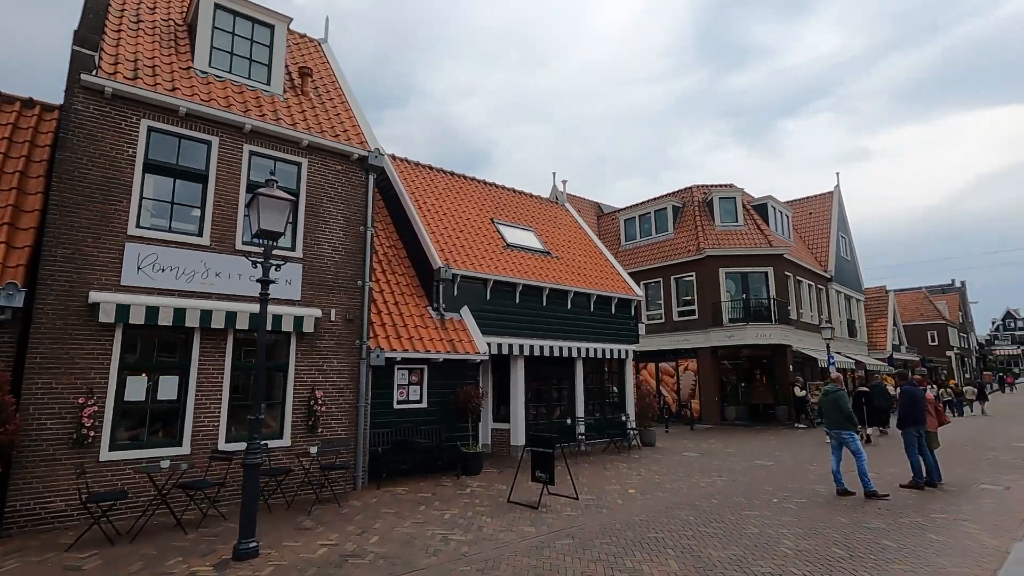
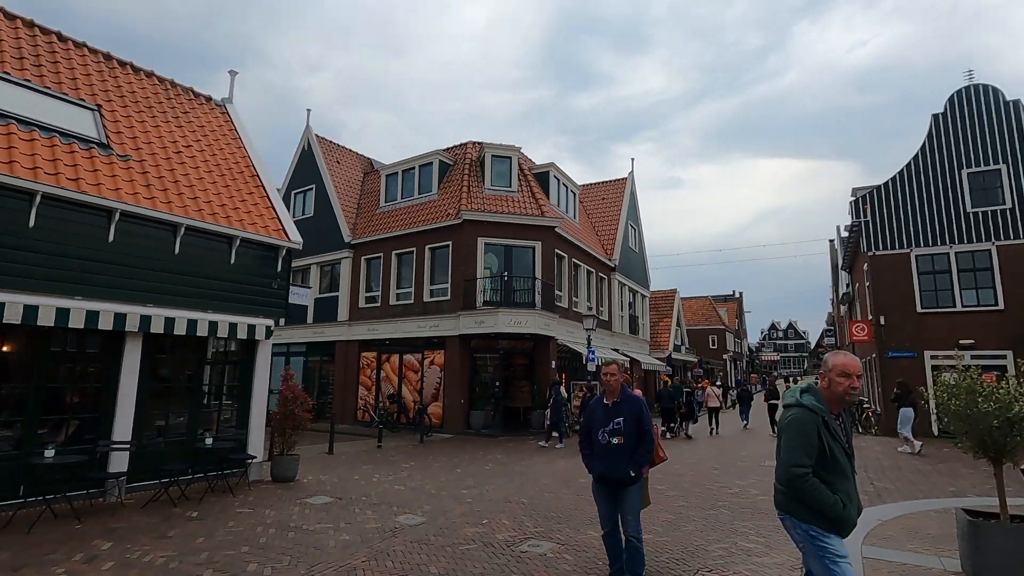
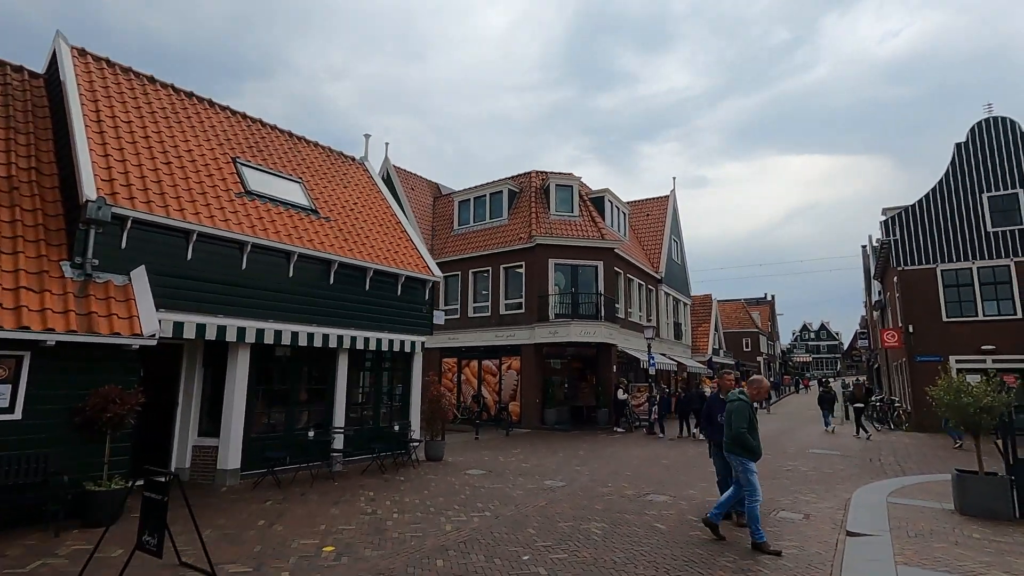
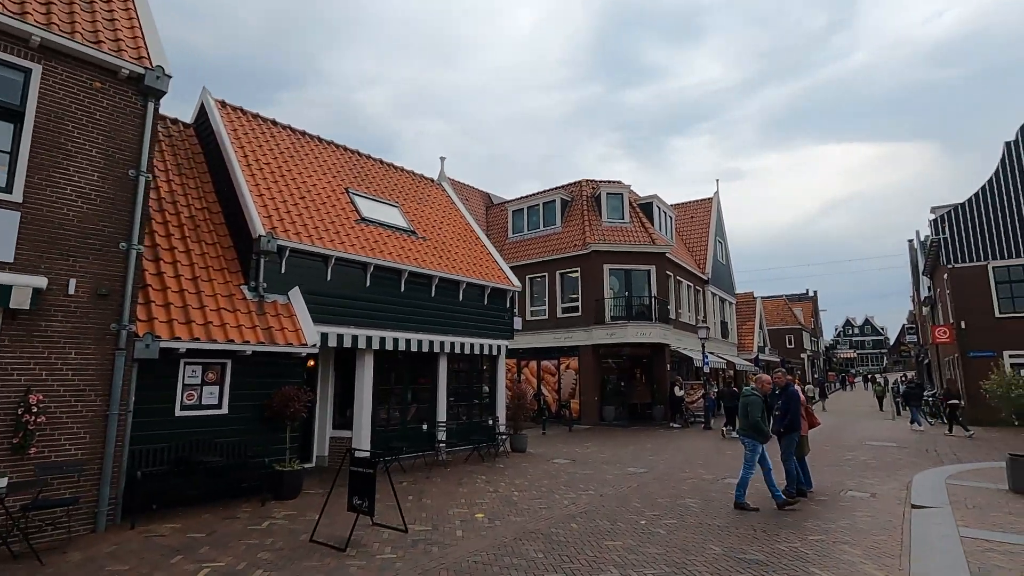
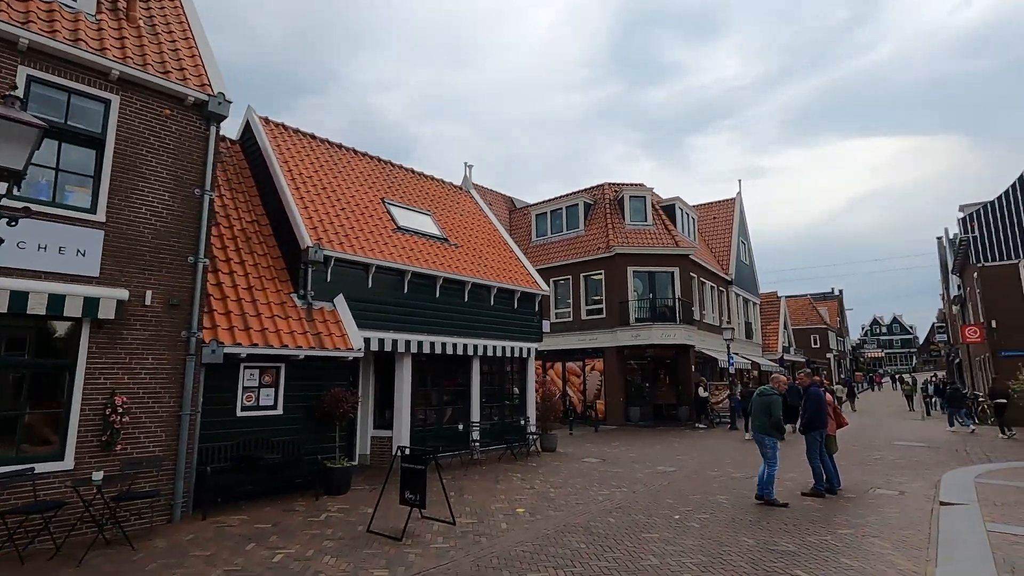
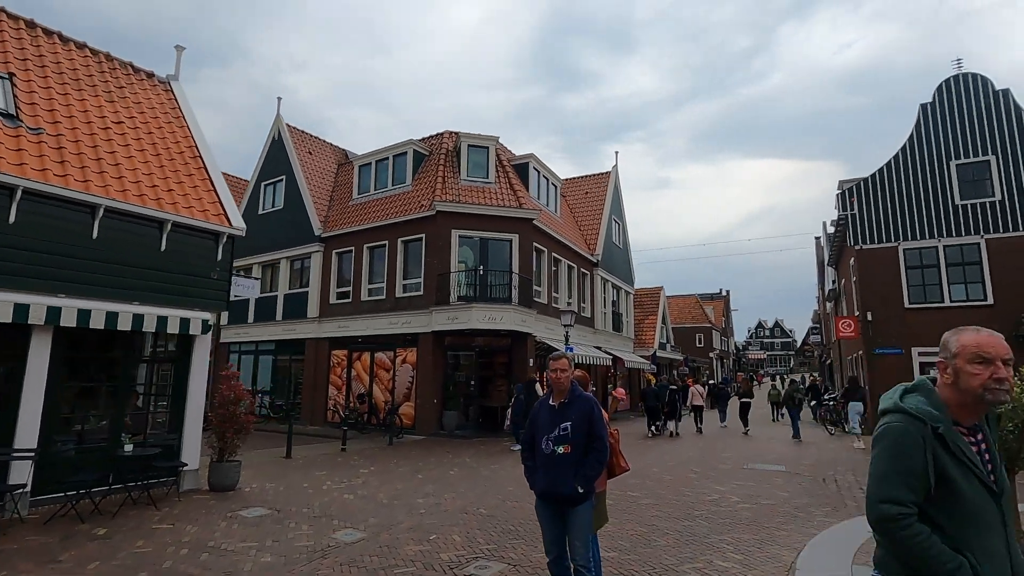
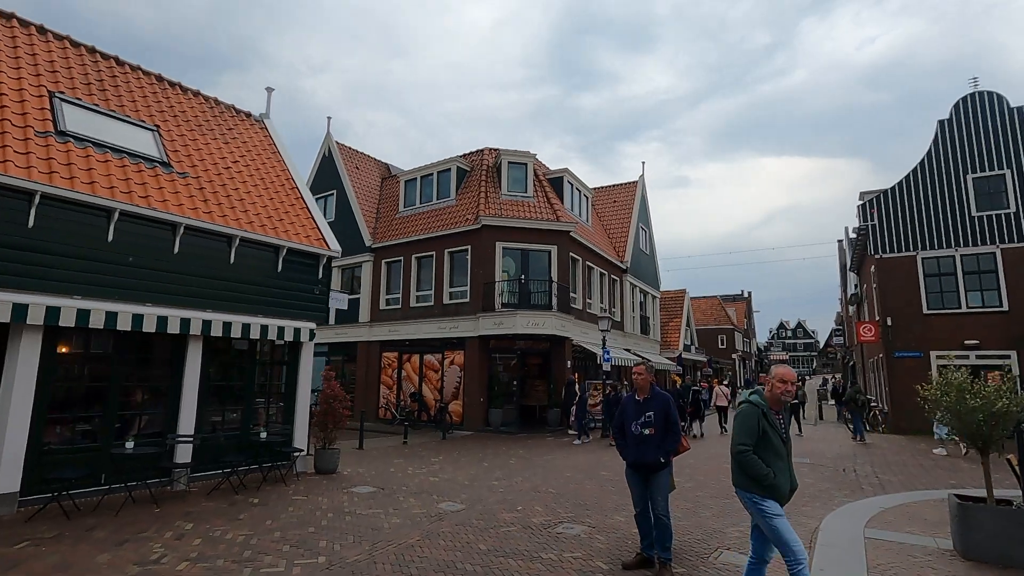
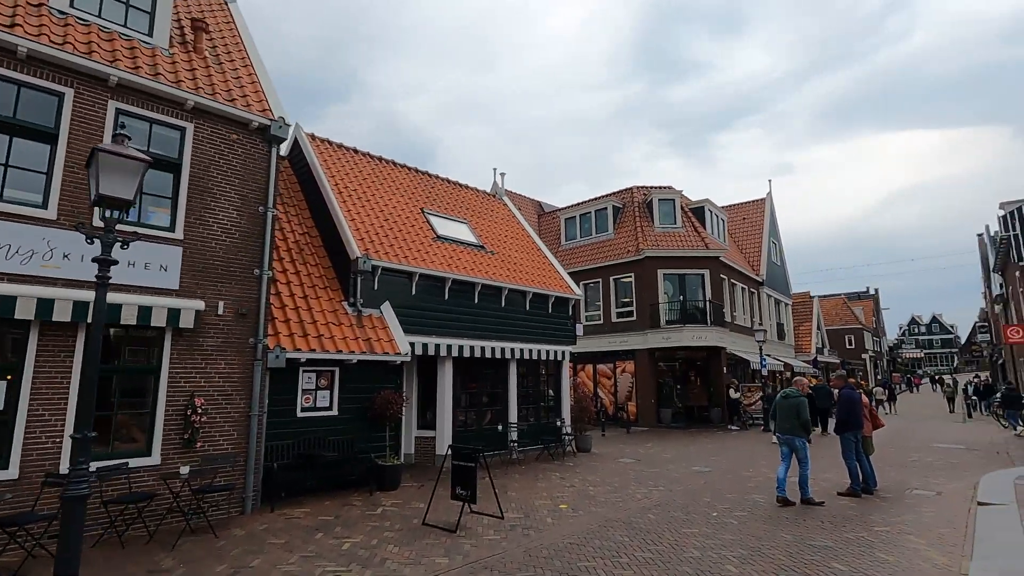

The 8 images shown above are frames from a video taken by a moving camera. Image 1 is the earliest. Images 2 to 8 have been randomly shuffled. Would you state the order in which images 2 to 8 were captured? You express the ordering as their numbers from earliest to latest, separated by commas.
8, 5, 4, 3, 7, 2, 6
